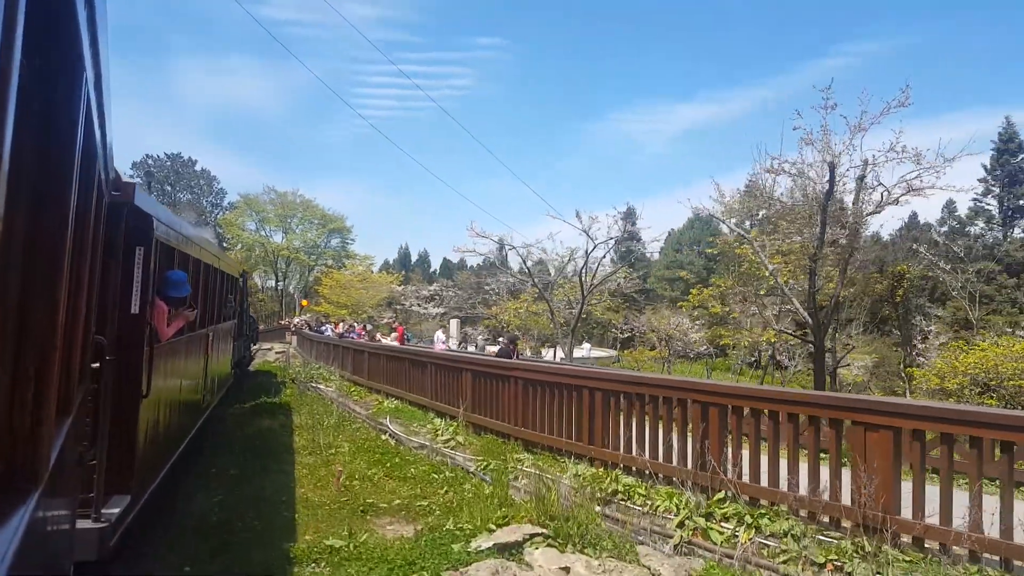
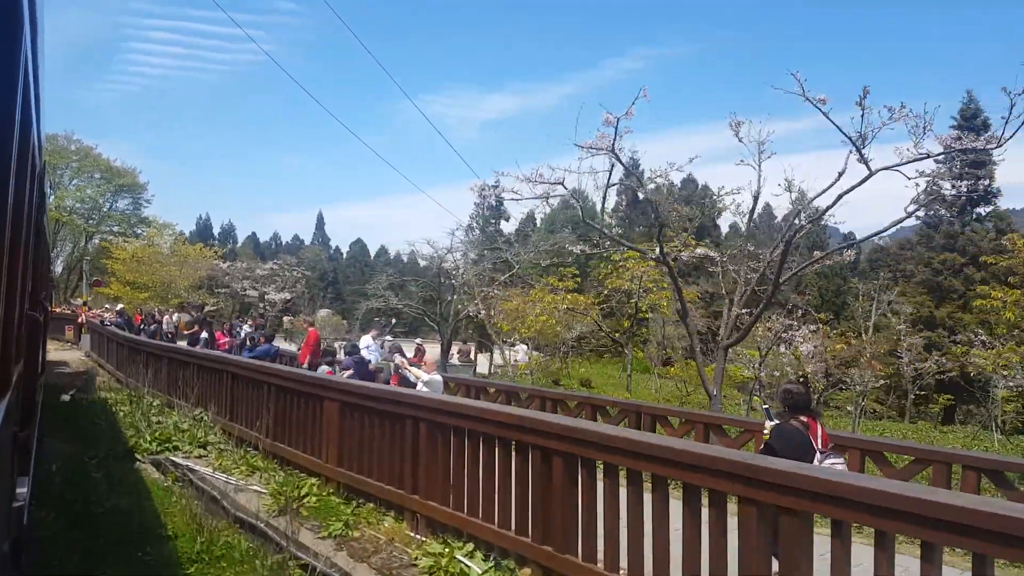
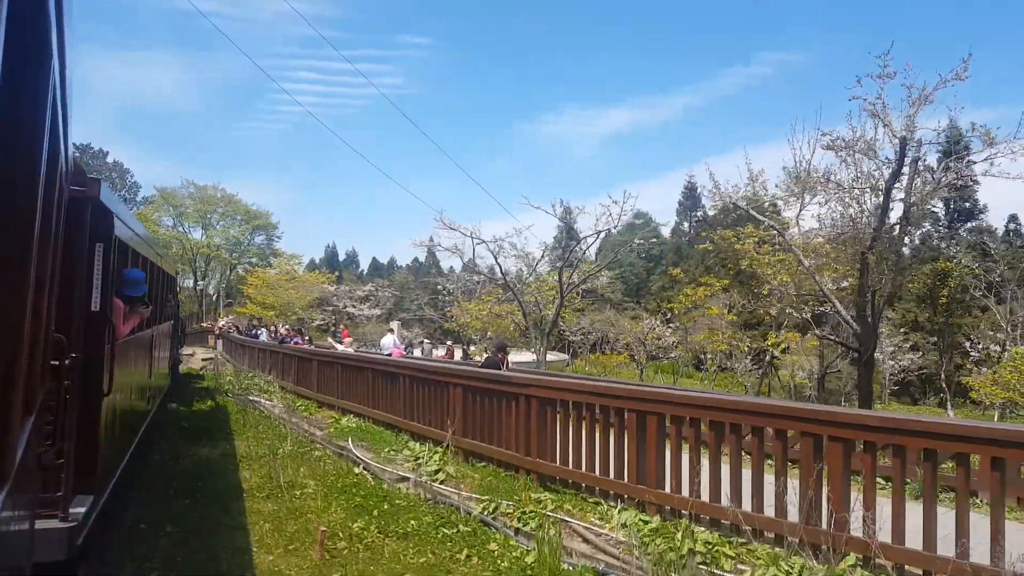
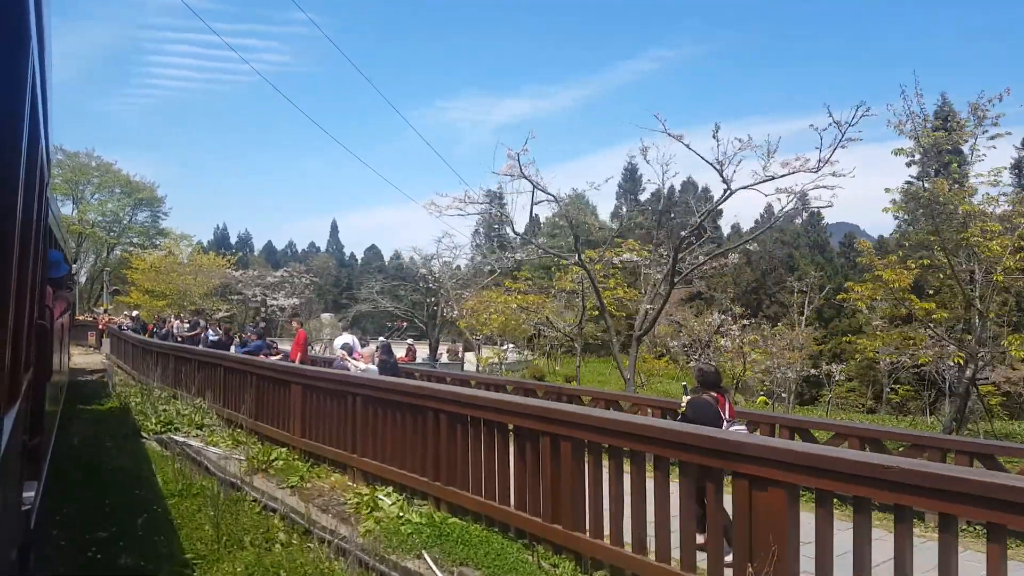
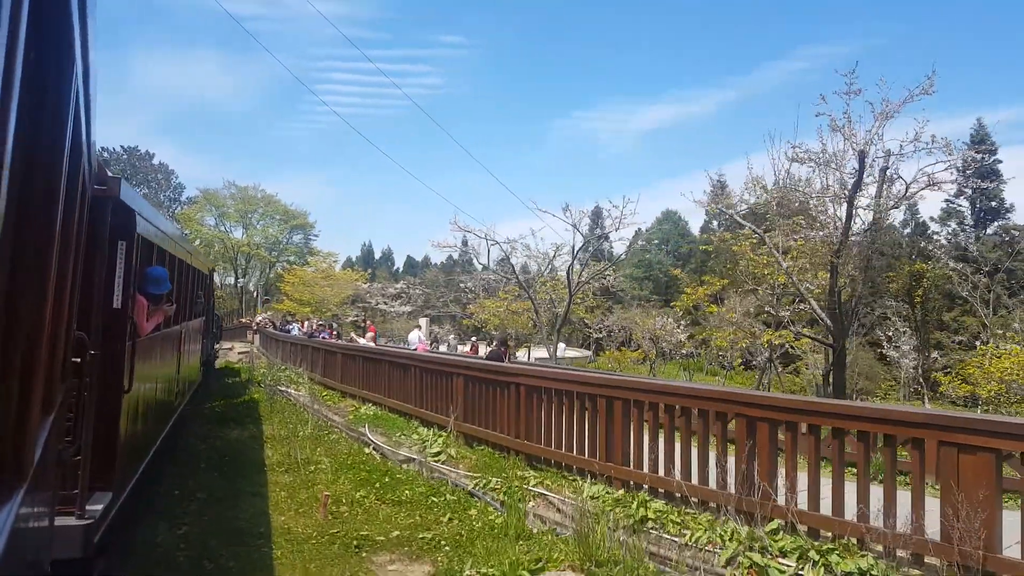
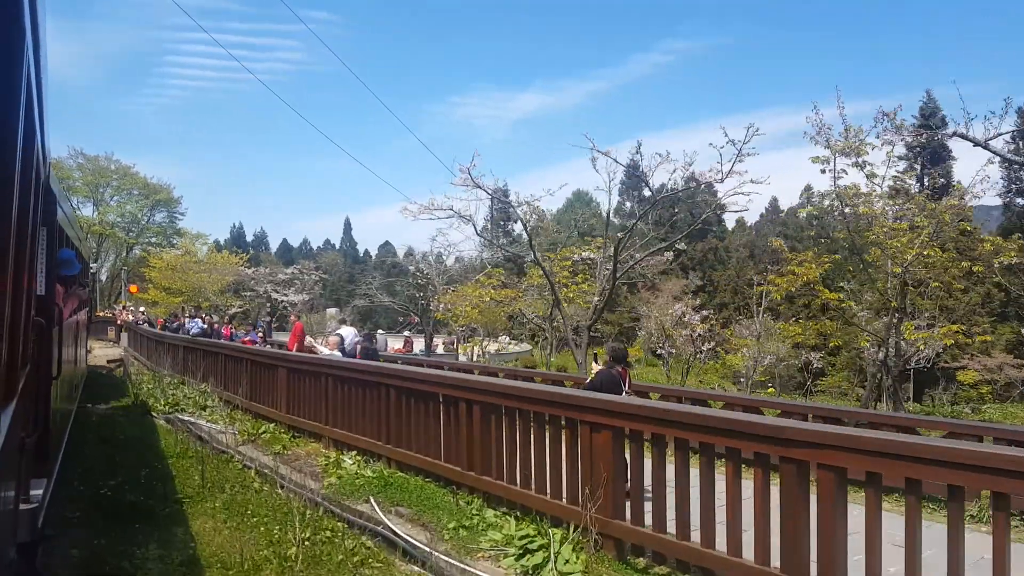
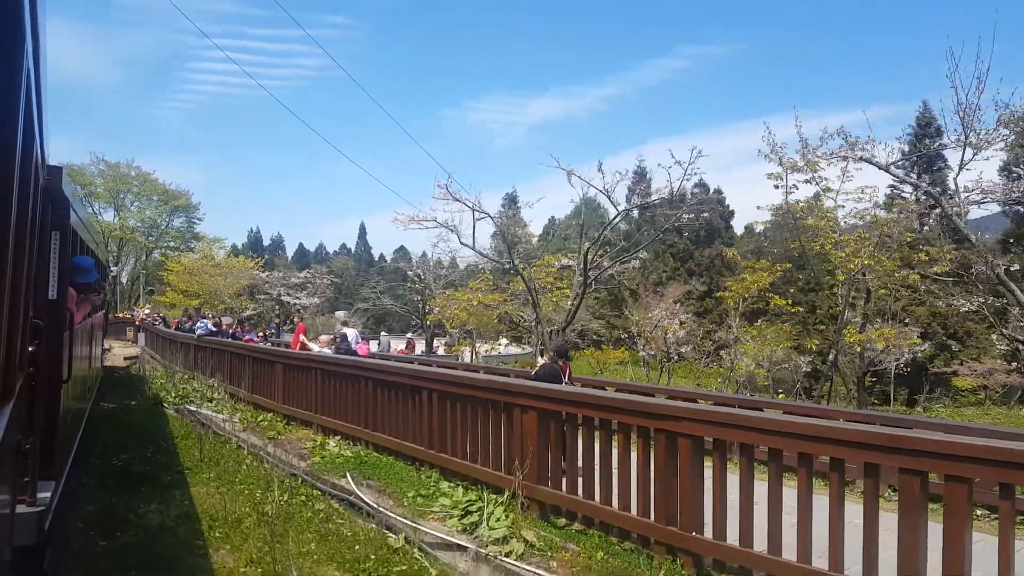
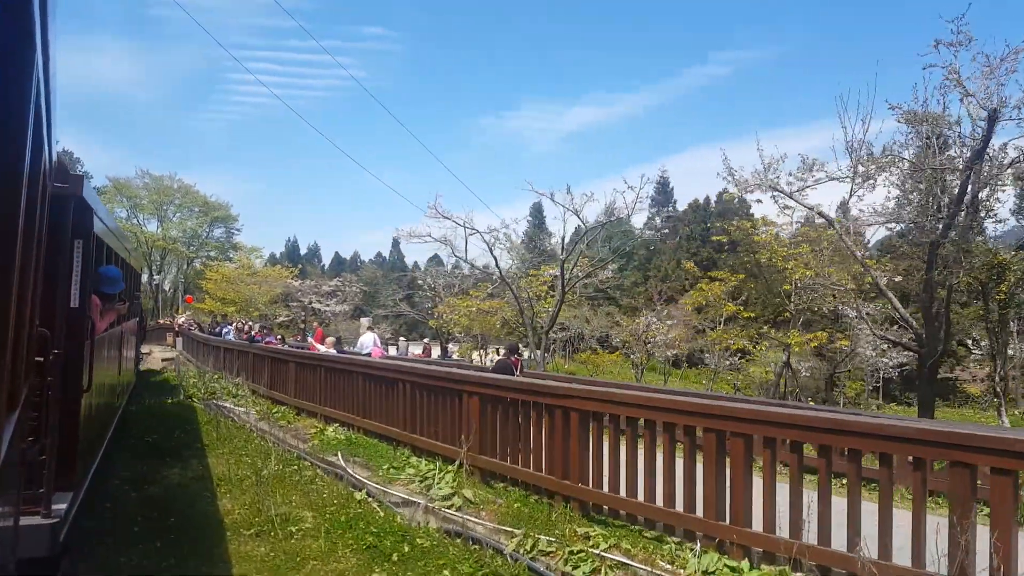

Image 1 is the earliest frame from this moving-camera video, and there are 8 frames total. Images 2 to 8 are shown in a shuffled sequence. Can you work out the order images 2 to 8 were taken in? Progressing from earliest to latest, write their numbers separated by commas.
5, 3, 8, 7, 6, 4, 2
